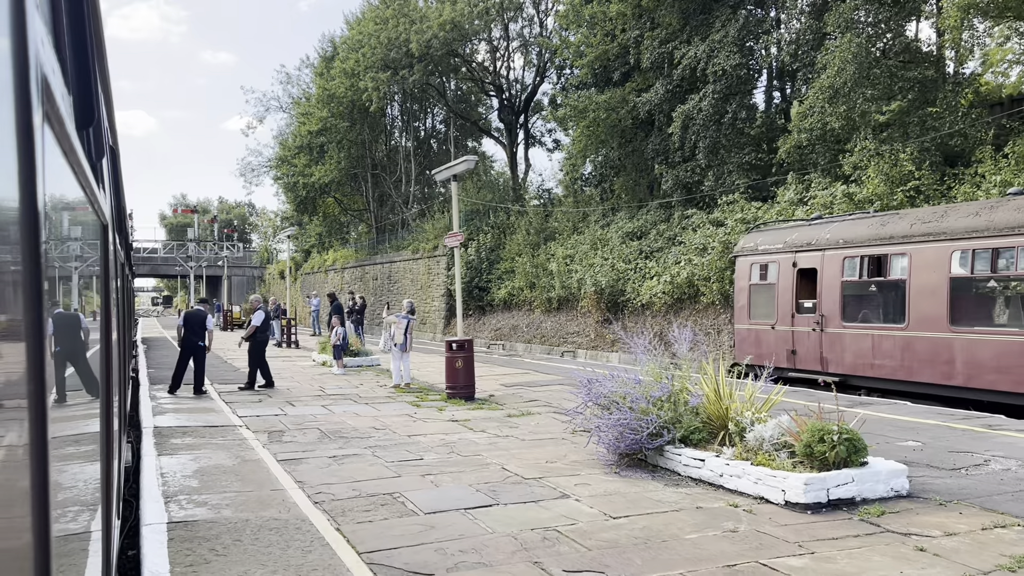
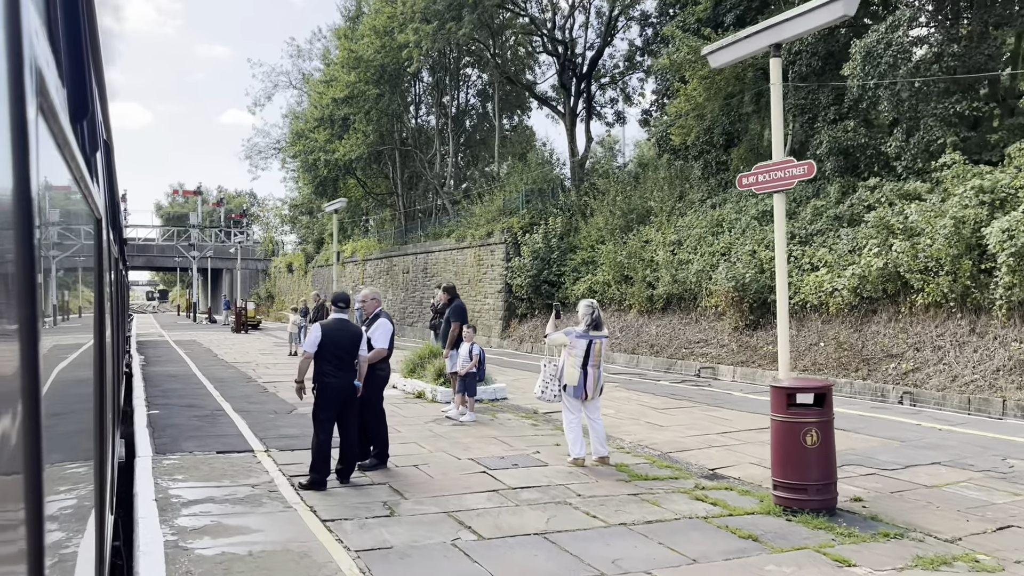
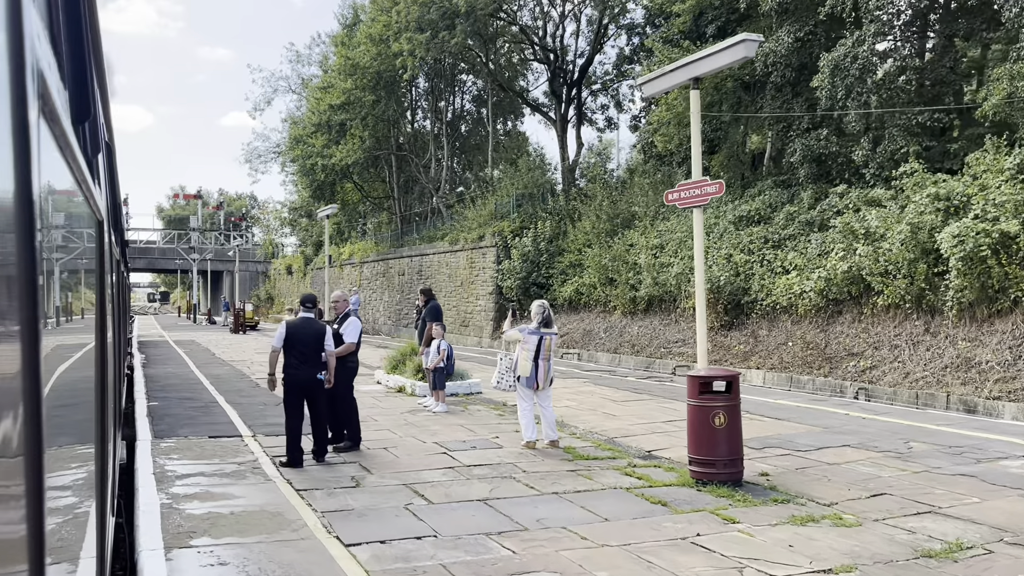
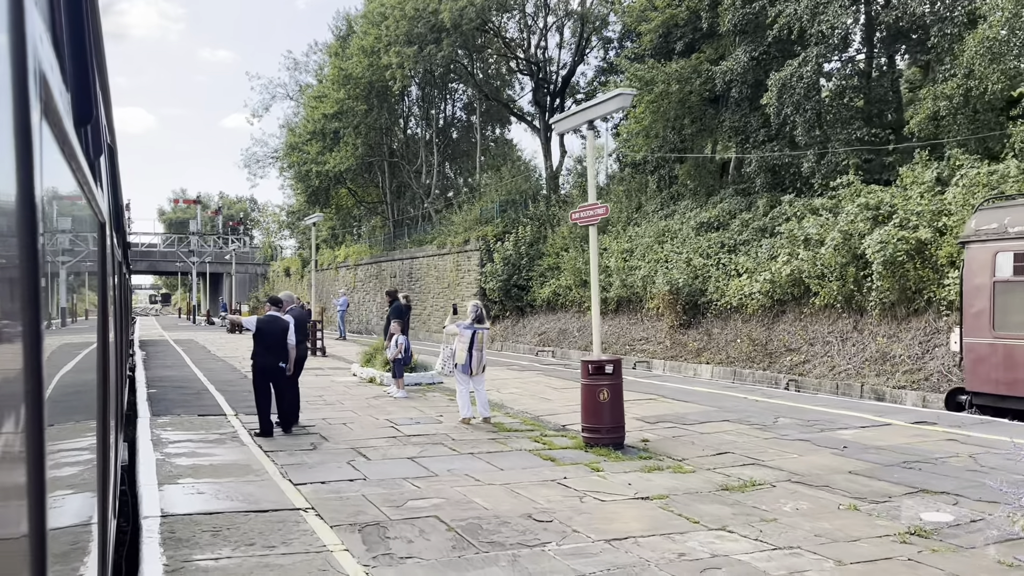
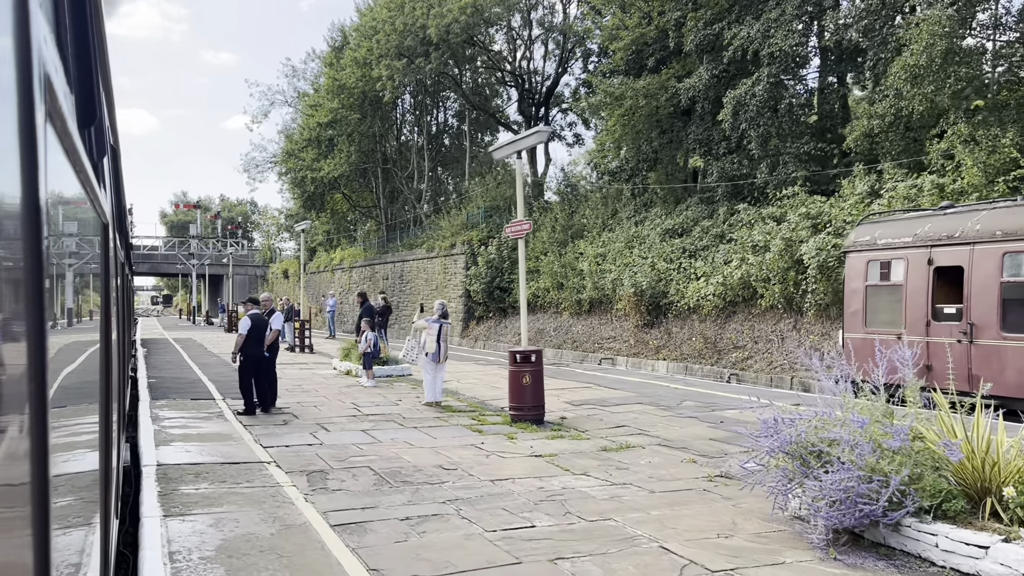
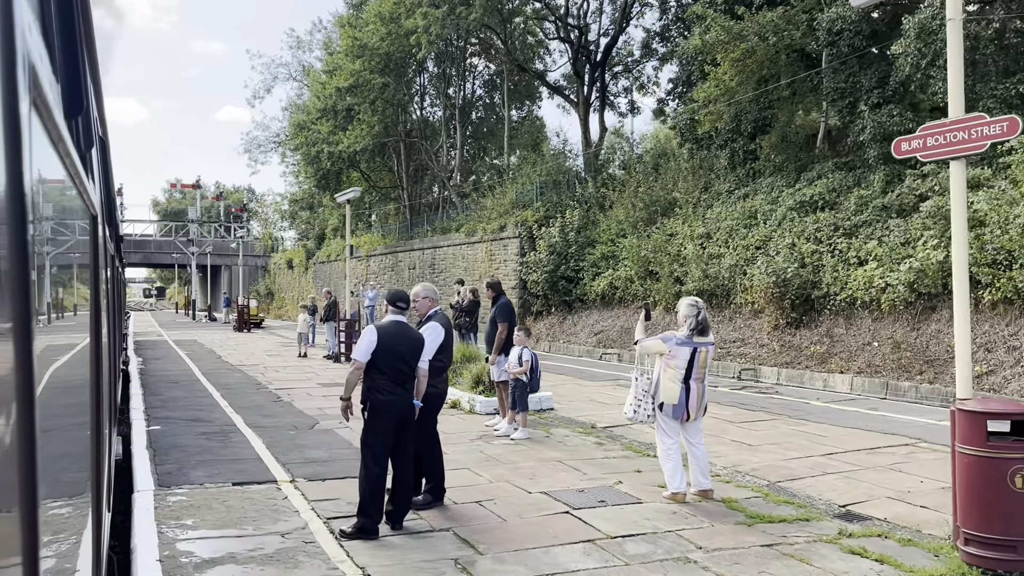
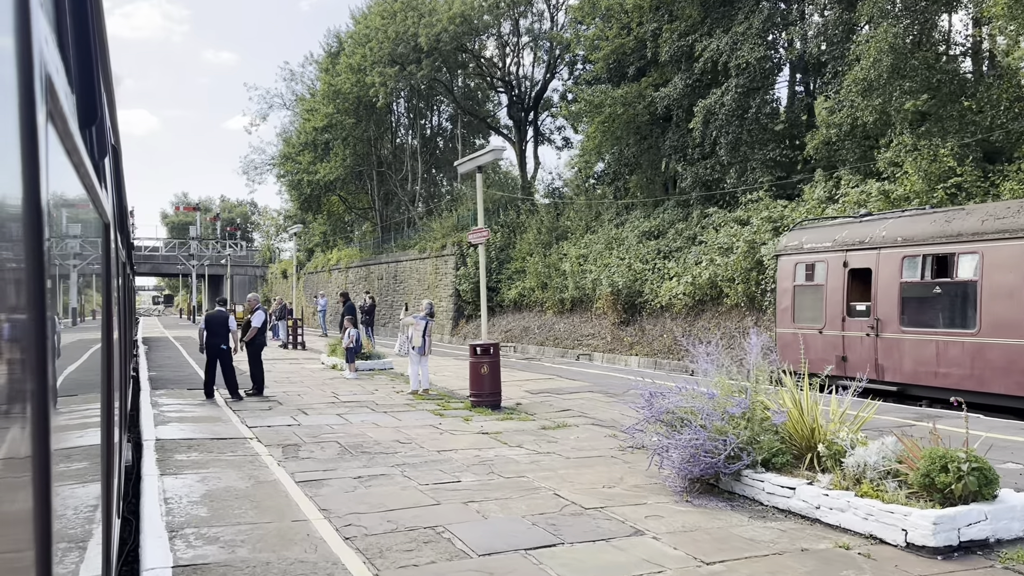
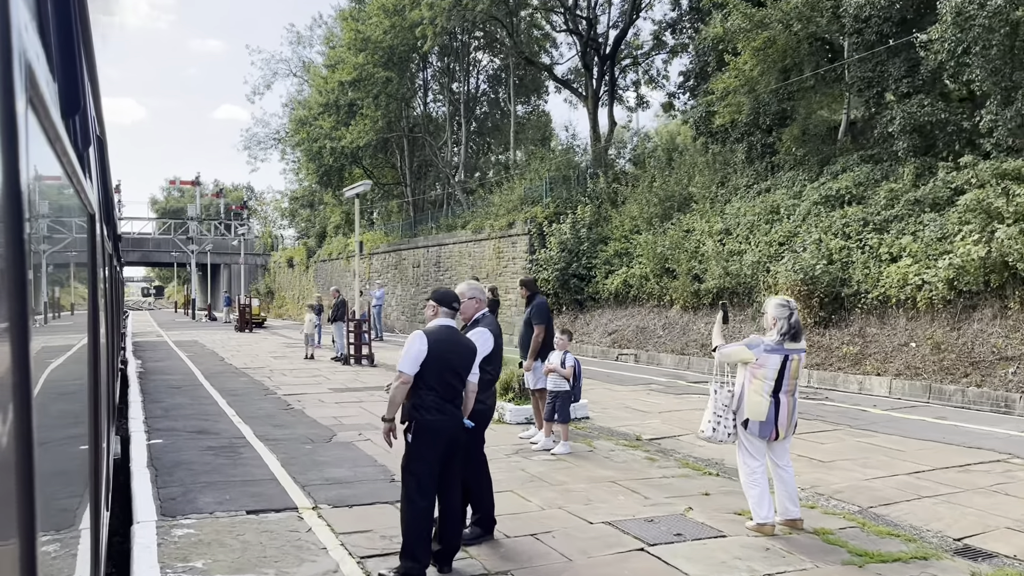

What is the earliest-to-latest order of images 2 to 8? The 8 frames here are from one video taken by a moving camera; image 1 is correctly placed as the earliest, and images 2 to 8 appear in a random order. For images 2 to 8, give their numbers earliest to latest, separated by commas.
7, 5, 4, 3, 2, 6, 8
